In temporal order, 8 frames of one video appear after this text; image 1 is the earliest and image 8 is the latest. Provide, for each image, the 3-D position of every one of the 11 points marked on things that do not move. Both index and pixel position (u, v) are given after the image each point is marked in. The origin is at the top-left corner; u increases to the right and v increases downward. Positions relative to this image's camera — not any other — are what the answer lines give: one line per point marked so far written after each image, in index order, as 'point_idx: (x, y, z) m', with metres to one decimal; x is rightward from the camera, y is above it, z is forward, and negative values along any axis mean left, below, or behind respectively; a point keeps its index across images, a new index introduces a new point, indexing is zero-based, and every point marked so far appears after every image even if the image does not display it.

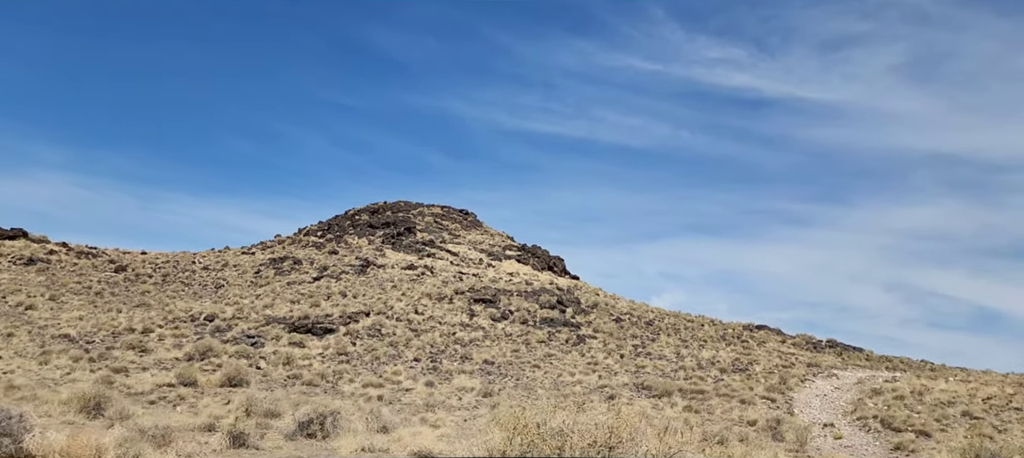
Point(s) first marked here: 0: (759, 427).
0: (+7.2, -5.8, +19.4) m
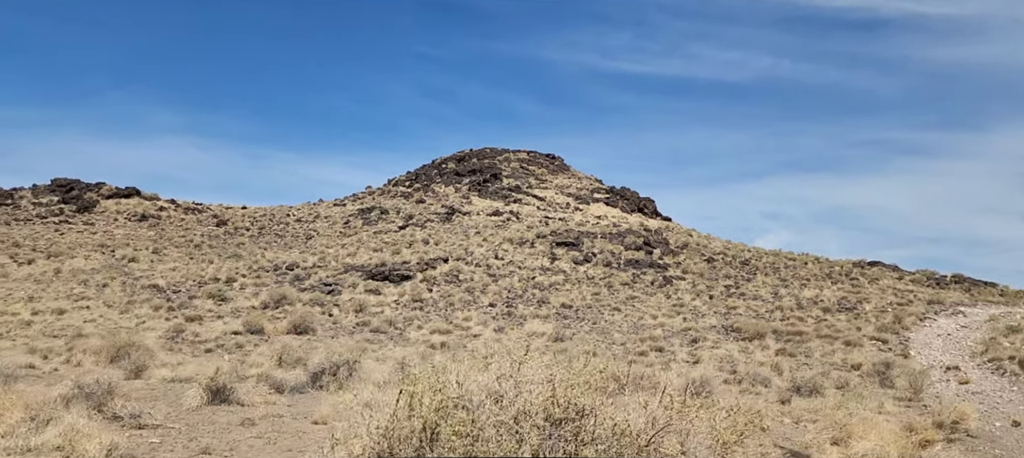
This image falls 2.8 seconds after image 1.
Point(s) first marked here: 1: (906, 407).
0: (+8.9, -3.6, +16.8) m
1: (+7.3, -3.3, +12.3) m
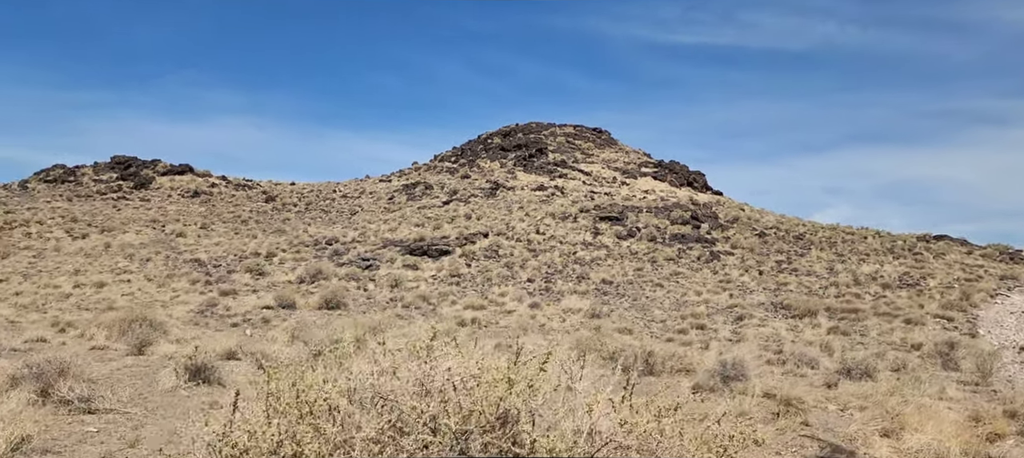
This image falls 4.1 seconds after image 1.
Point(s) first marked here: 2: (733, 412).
0: (+9.5, -2.9, +15.4) m
1: (+7.6, -2.7, +11.0) m
2: (+2.6, -2.2, +7.8) m
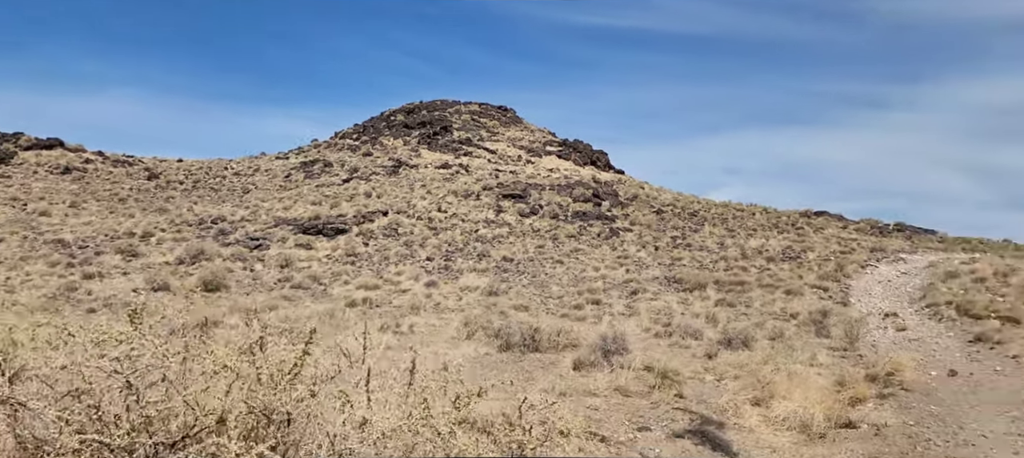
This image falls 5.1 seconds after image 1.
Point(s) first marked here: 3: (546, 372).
0: (+7.0, -2.3, +16.1) m
1: (+5.7, -2.2, +11.4) m
2: (+1.1, -1.8, +7.6) m
3: (+0.4, -1.9, +8.6) m
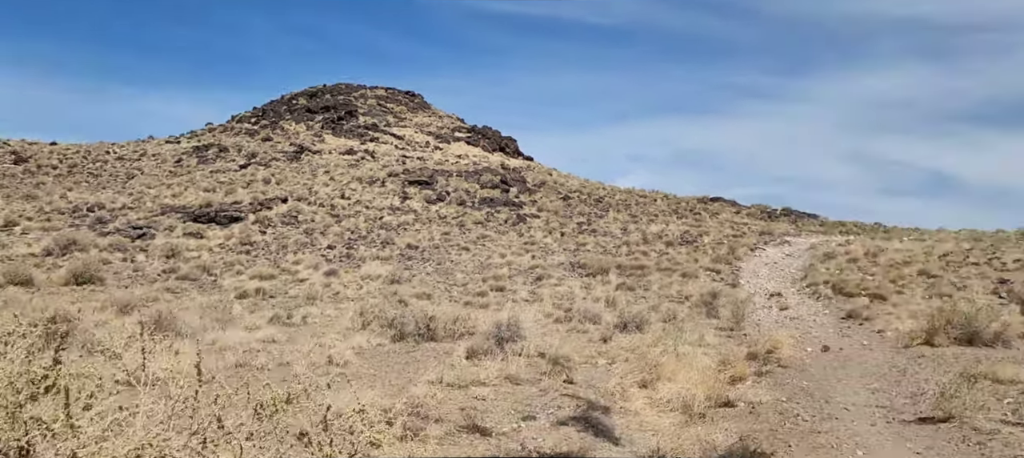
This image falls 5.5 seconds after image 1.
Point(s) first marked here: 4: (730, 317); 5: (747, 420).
0: (+4.5, -1.9, +16.7) m
1: (+3.9, -2.0, +11.9) m
2: (-0.1, -1.7, +7.5) m
3: (-0.9, -1.7, +8.4) m
4: (+4.7, -1.9, +14.4) m
5: (+2.1, -1.7, +6.0) m
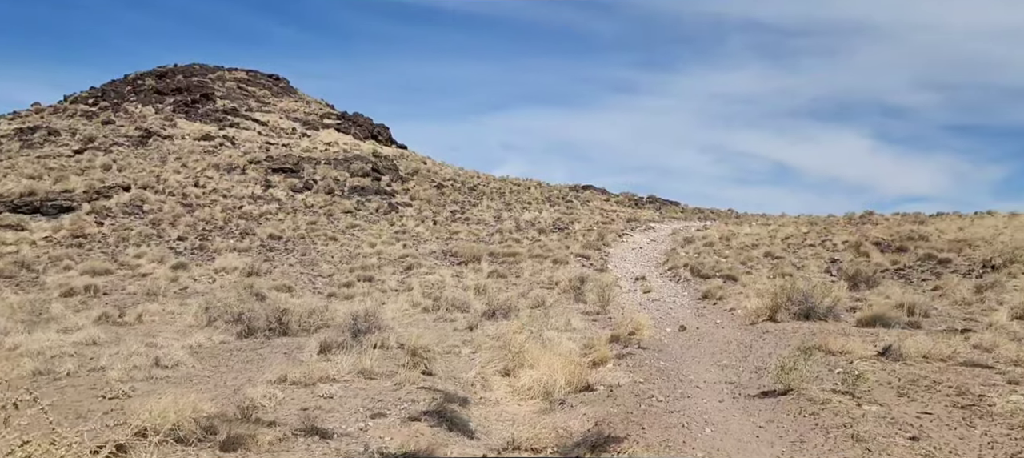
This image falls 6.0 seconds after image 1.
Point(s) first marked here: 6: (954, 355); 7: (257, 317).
0: (+1.2, -1.5, +16.8) m
1: (+1.5, -1.7, +12.0) m
2: (-1.7, -1.5, +7.0) m
3: (-2.6, -1.5, +7.7) m
4: (+1.9, -1.6, +14.6) m
5: (+0.8, -1.6, +5.9) m
6: (+5.1, -1.5, +7.7) m
7: (-3.8, -1.3, +10.0) m
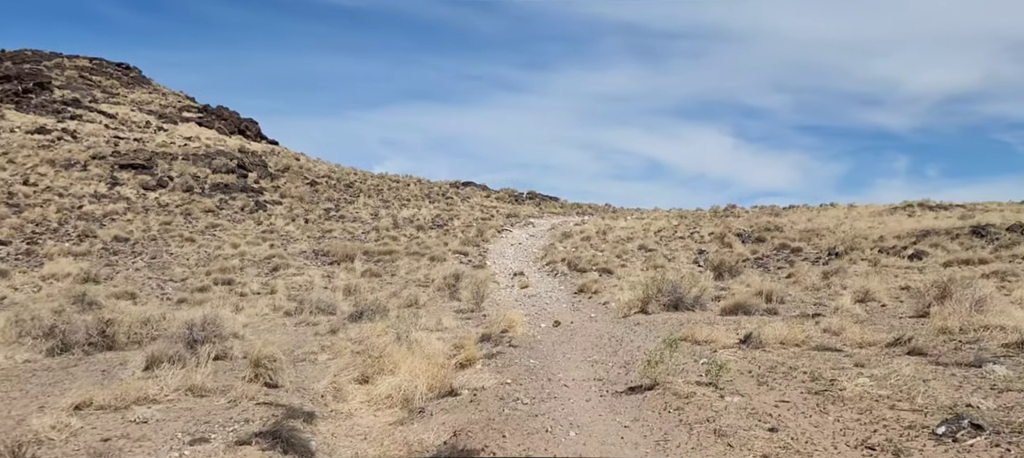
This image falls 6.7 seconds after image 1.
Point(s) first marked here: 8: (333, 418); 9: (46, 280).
0: (-1.9, -1.4, +16.3) m
1: (-0.8, -1.6, +11.6) m
2: (-3.0, -1.4, +6.1) m
3: (-4.1, -1.5, +6.6) m
4: (-0.9, -1.5, +14.2) m
5: (-0.4, -1.5, +5.5) m
6: (+3.5, -1.3, +8.0) m
7: (-5.7, -1.3, +8.7) m
8: (-1.5, -1.6, +5.8) m
9: (-12.6, -1.4, +17.9) m
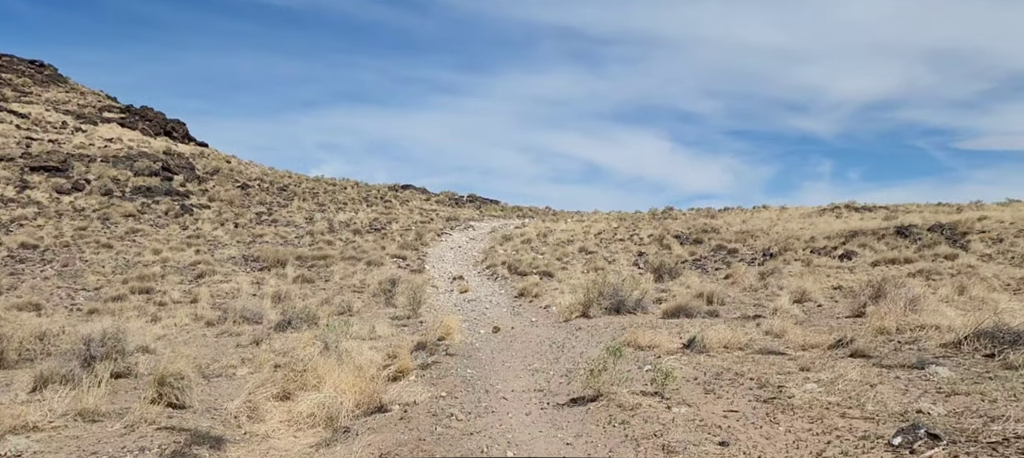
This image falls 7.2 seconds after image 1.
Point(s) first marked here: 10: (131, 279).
0: (-3.3, -1.5, +15.6) m
1: (-1.8, -1.6, +11.0) m
2: (-3.6, -1.5, +5.3) m
3: (-4.7, -1.5, +5.8) m
4: (-2.1, -1.5, +13.7) m
5: (-0.9, -1.5, +5.0) m
6: (+2.8, -1.3, +7.8) m
7: (-6.5, -1.4, +7.7) m
8: (-2.1, -1.7, +5.2) m
9: (-14.1, -1.5, +16.4) m
10: (-10.9, -1.4, +19.1) m
